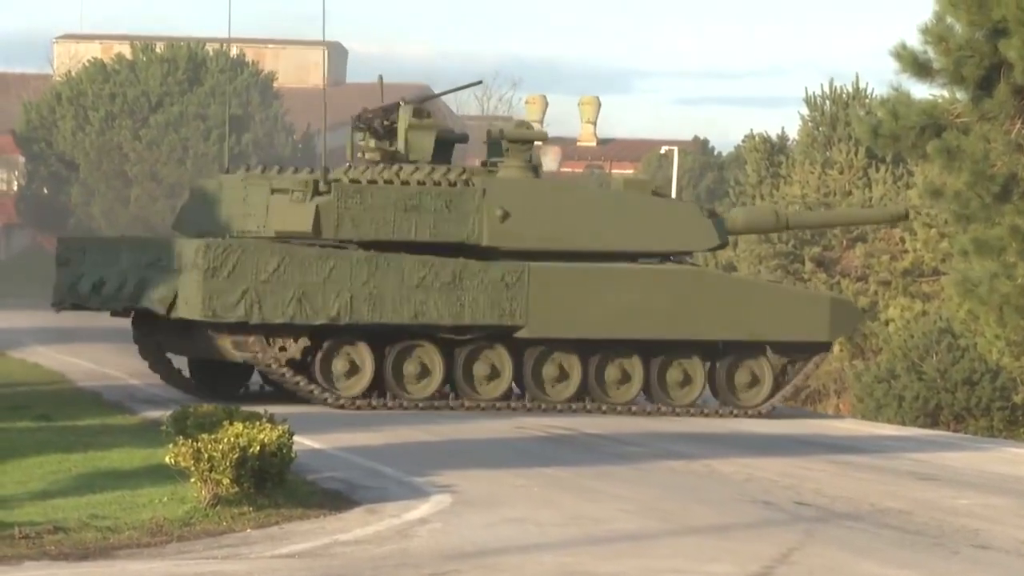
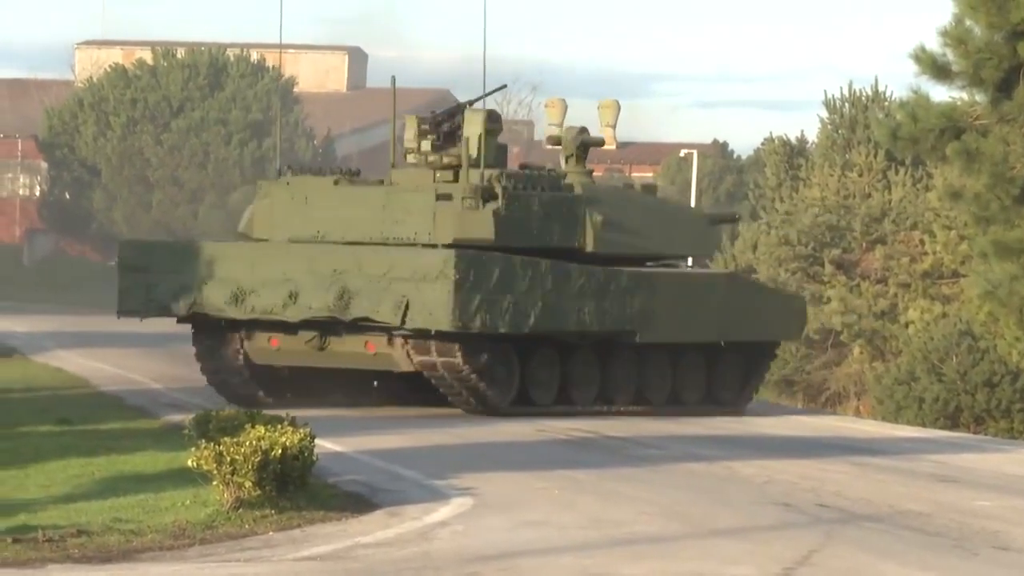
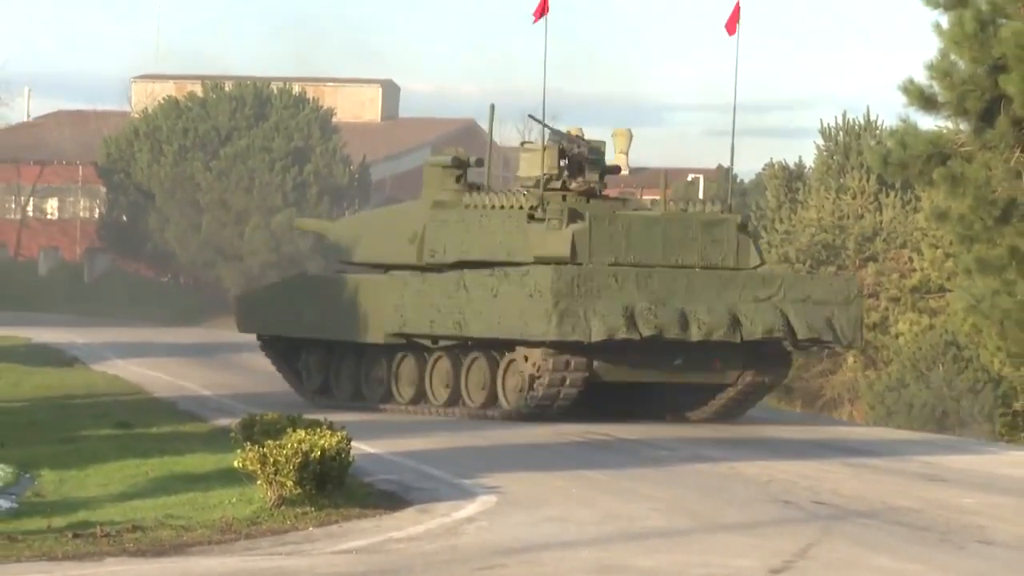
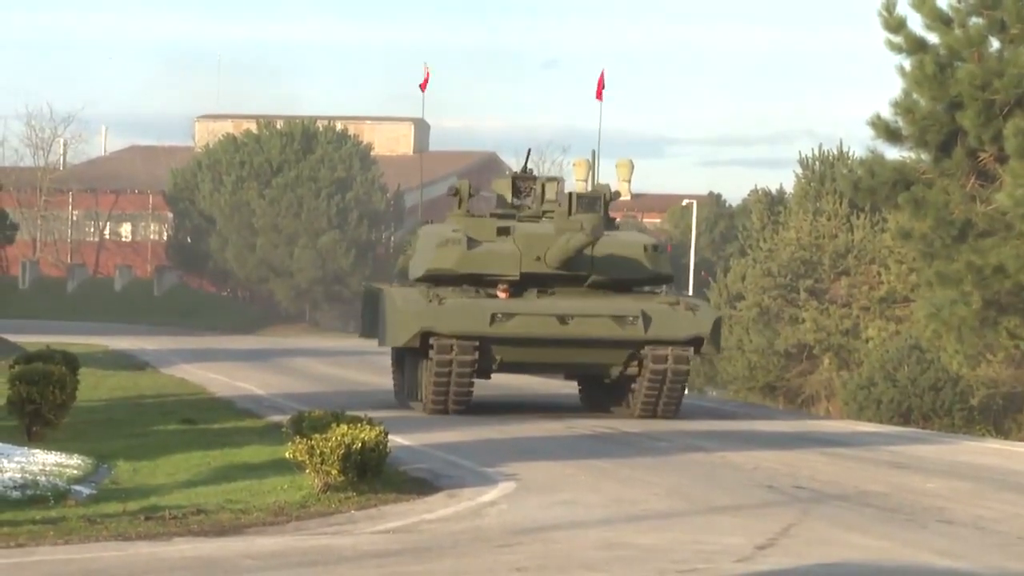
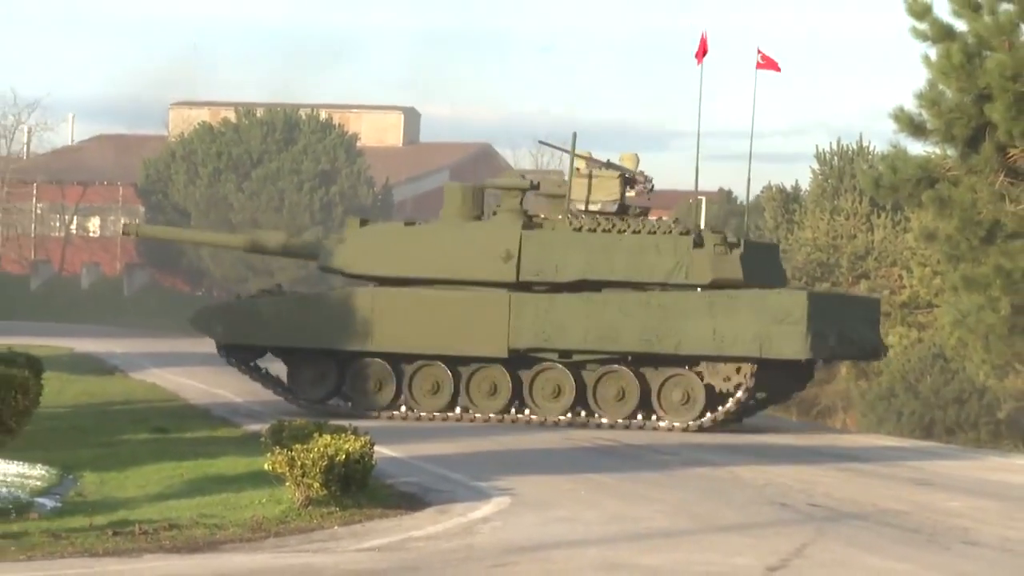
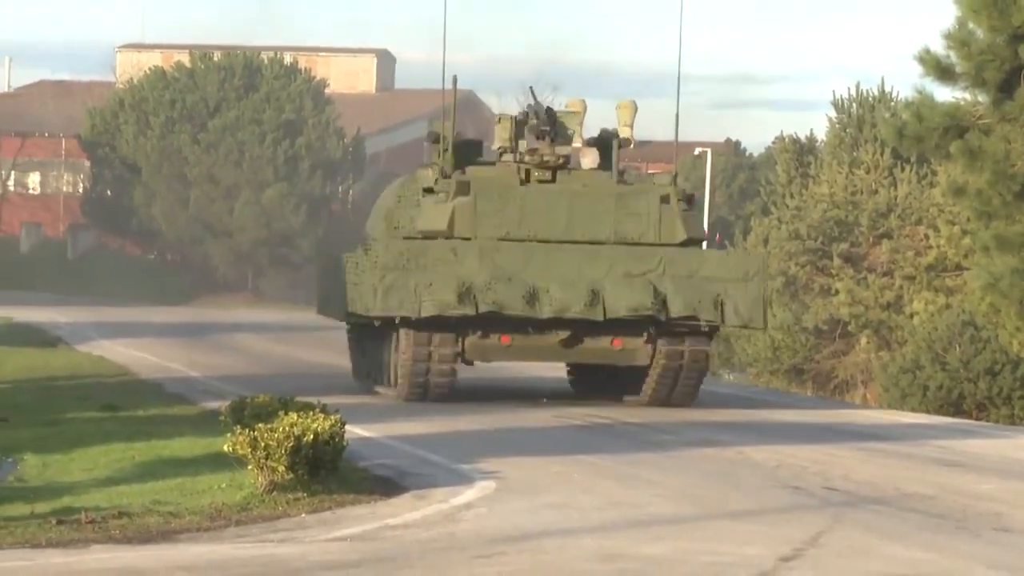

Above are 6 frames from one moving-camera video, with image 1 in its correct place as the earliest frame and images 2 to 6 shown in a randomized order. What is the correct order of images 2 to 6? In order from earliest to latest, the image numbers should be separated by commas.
2, 6, 3, 5, 4
